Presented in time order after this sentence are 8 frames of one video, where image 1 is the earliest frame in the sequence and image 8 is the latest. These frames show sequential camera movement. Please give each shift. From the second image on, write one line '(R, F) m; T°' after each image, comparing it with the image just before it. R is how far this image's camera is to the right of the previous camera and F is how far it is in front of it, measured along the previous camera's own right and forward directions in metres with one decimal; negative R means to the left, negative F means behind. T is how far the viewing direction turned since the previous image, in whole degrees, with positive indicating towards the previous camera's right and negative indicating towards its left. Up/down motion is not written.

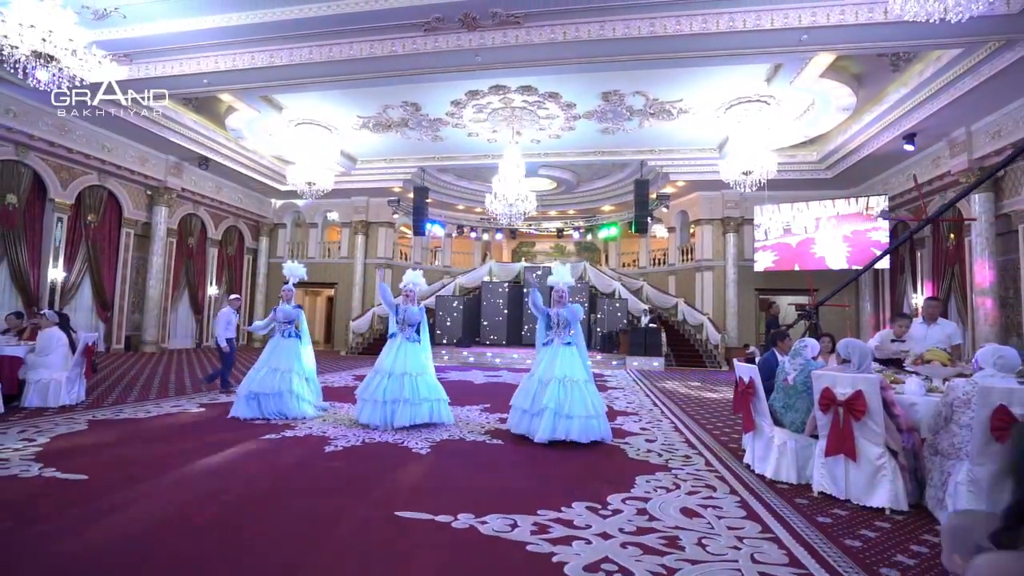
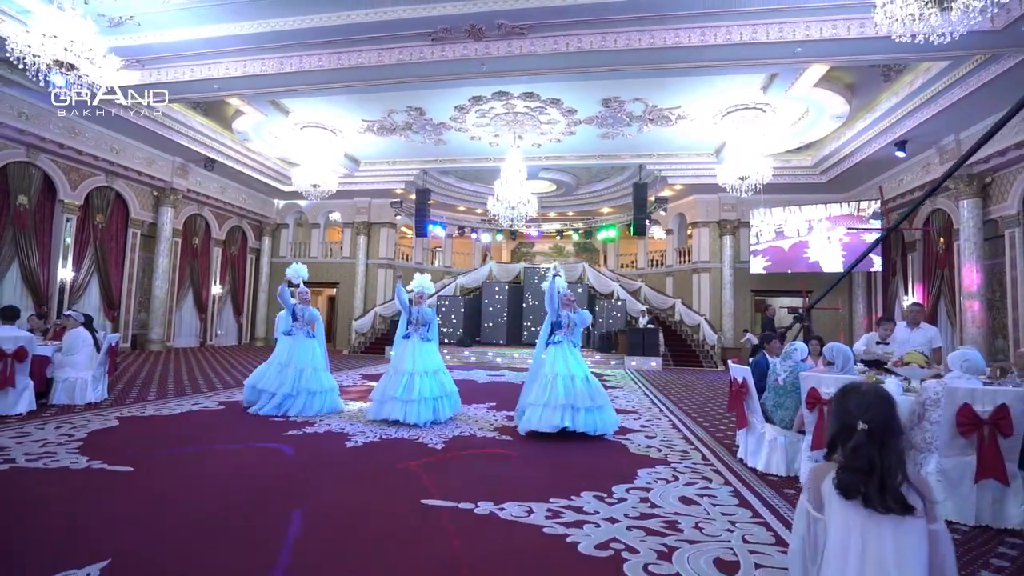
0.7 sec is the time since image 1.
(-0.1, -0.2) m; 0°
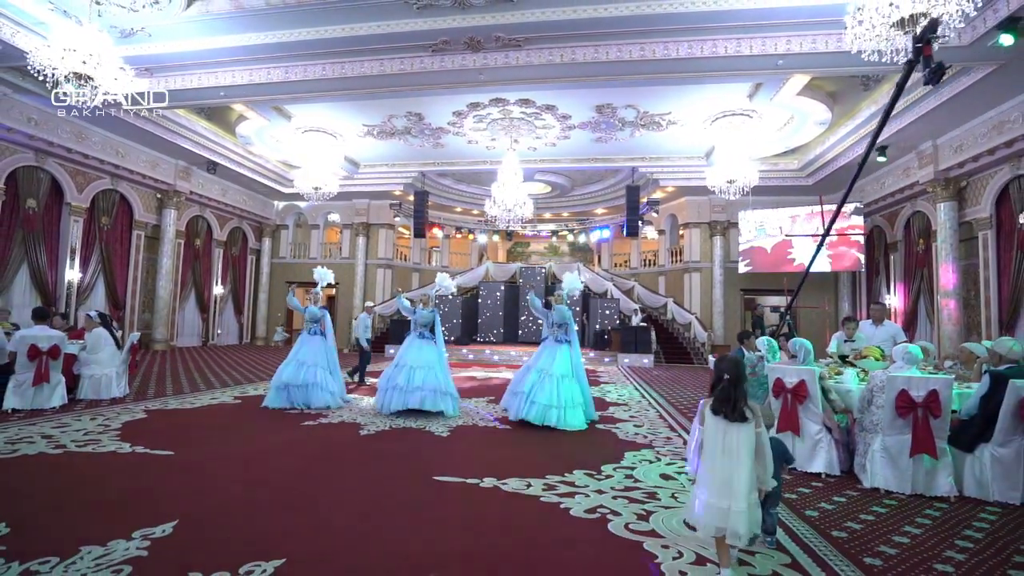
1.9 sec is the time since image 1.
(0.0, -0.3) m; +1°
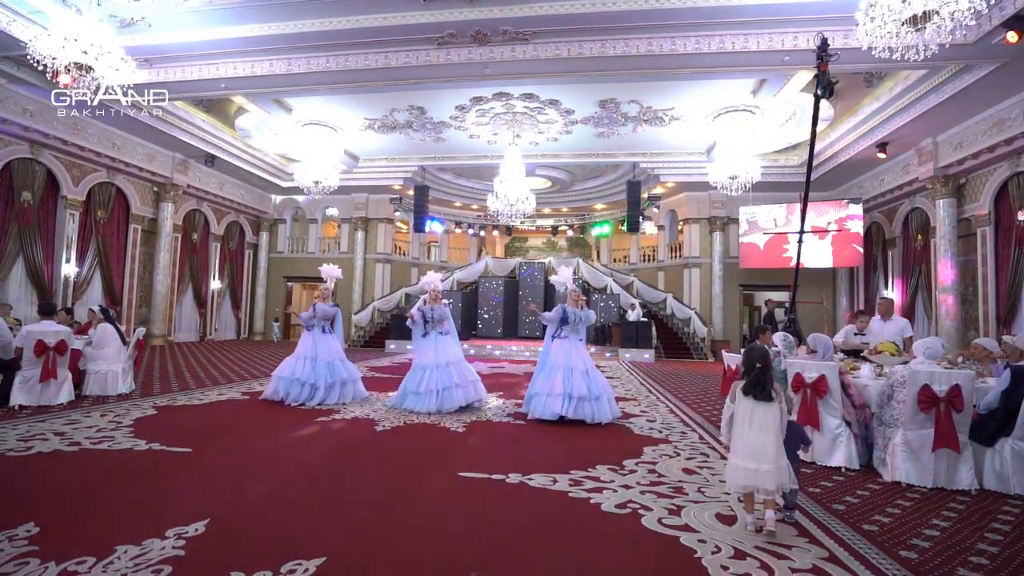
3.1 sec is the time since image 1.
(-0.2, 0.0) m; +1°
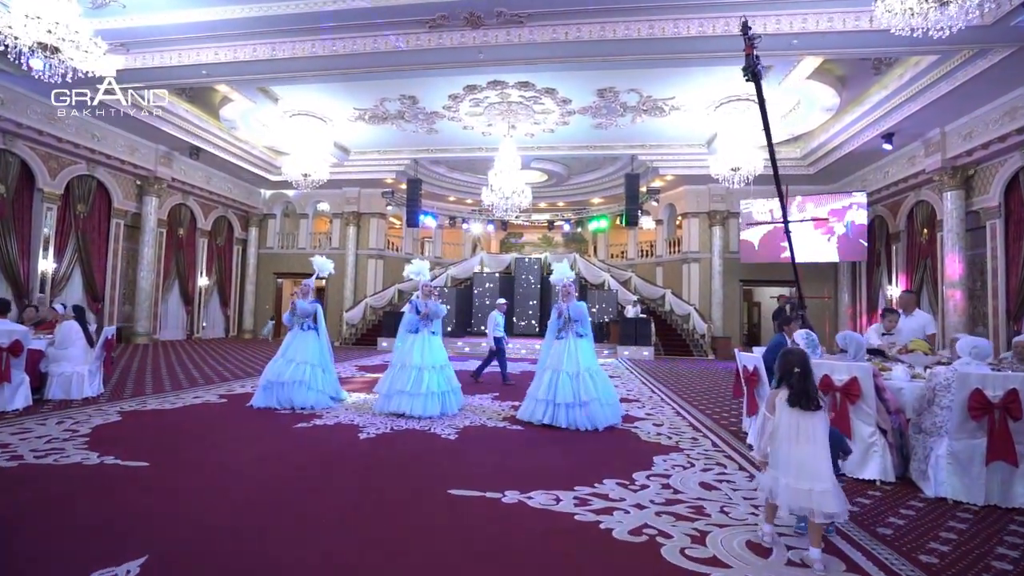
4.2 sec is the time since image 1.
(0.0, +0.3) m; +1°
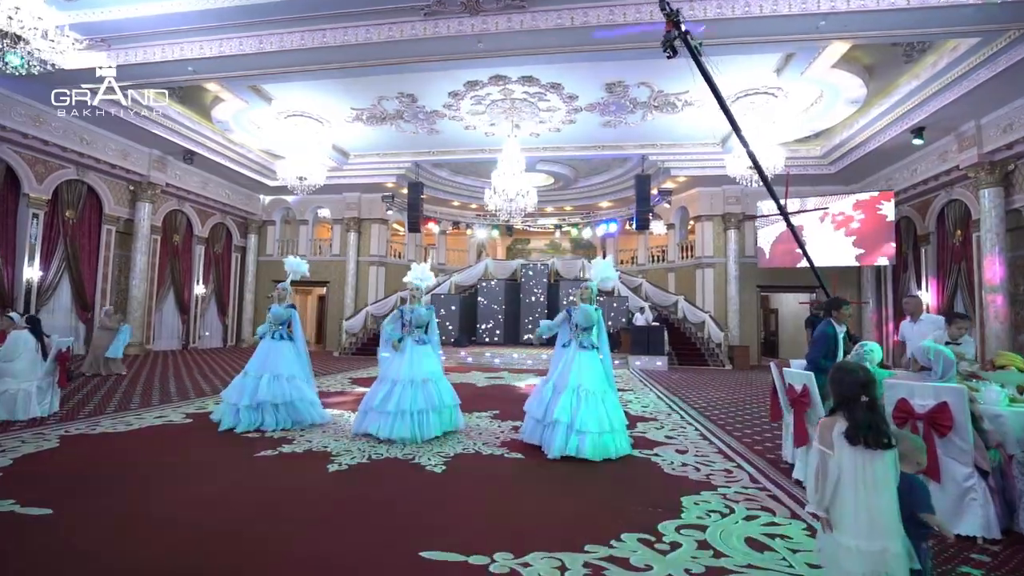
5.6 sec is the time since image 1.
(+0.1, +0.5) m; -1°
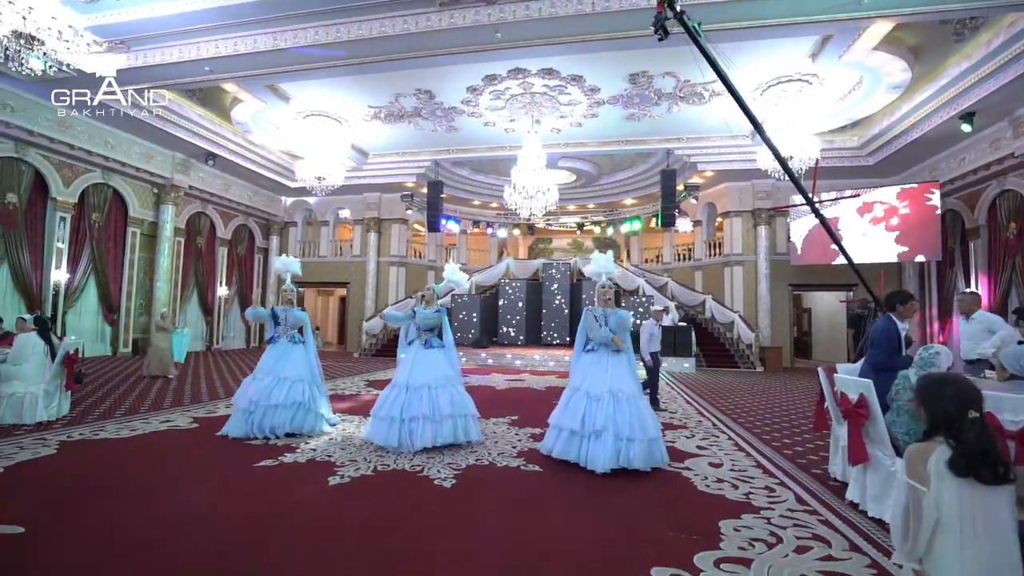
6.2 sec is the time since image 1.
(0.0, +0.3) m; -3°
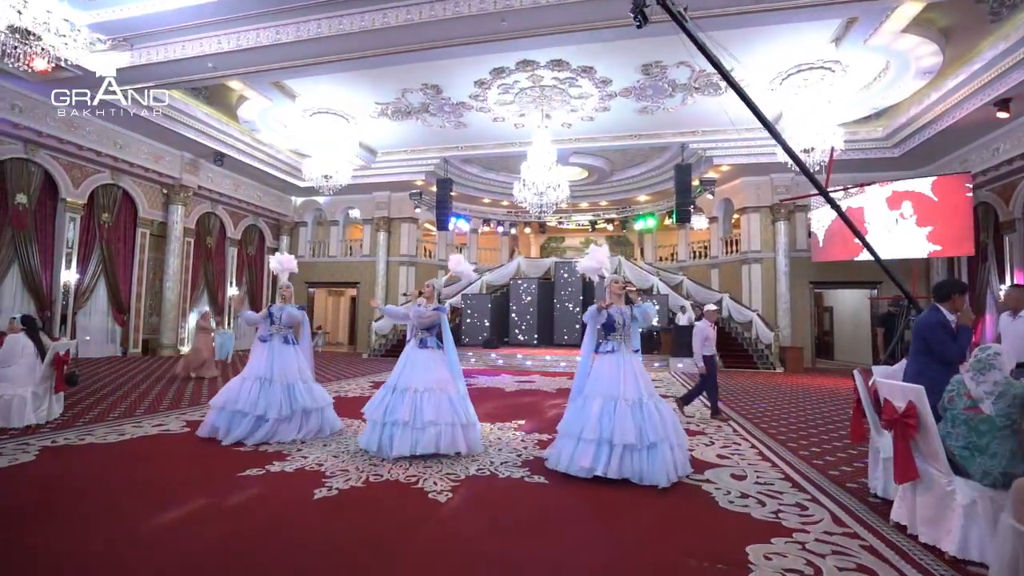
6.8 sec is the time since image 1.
(+0.1, +0.2) m; -2°
